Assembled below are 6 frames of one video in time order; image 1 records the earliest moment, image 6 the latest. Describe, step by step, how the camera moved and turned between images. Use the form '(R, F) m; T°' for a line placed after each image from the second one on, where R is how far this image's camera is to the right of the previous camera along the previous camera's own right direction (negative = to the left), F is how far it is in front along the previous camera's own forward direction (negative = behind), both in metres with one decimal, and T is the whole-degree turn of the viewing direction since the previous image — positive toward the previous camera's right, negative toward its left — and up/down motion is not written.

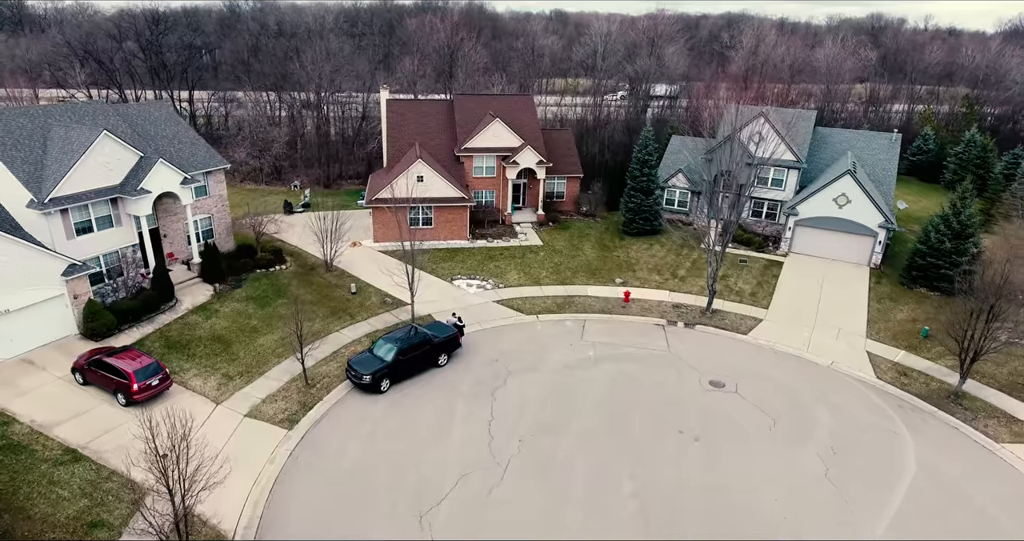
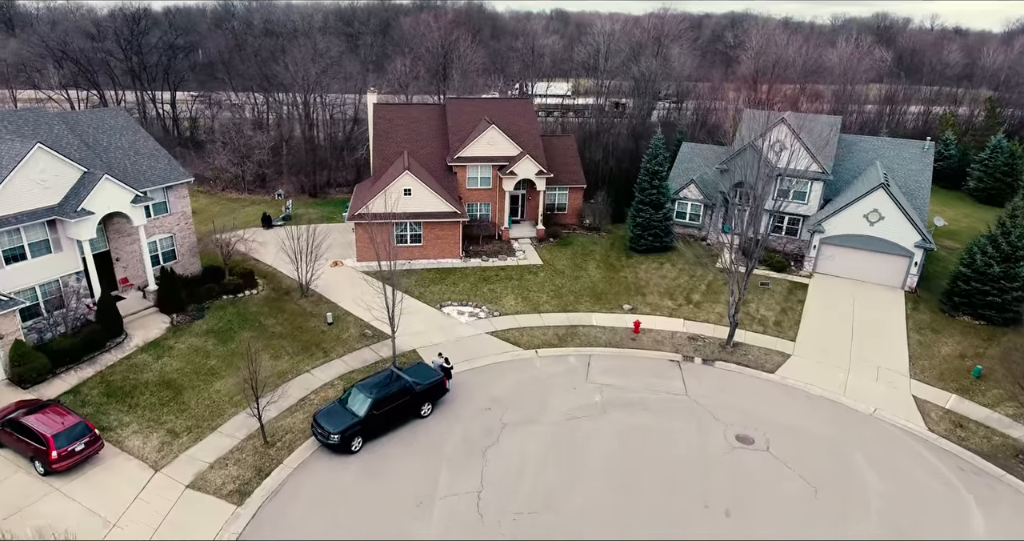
(+0.2, +3.1) m; 0°
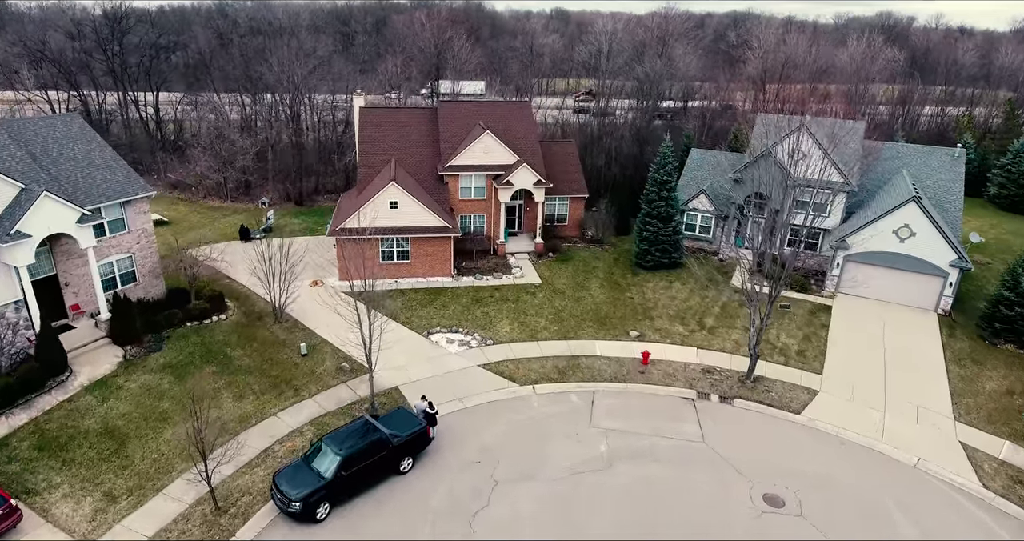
(+0.2, +2.6) m; 0°
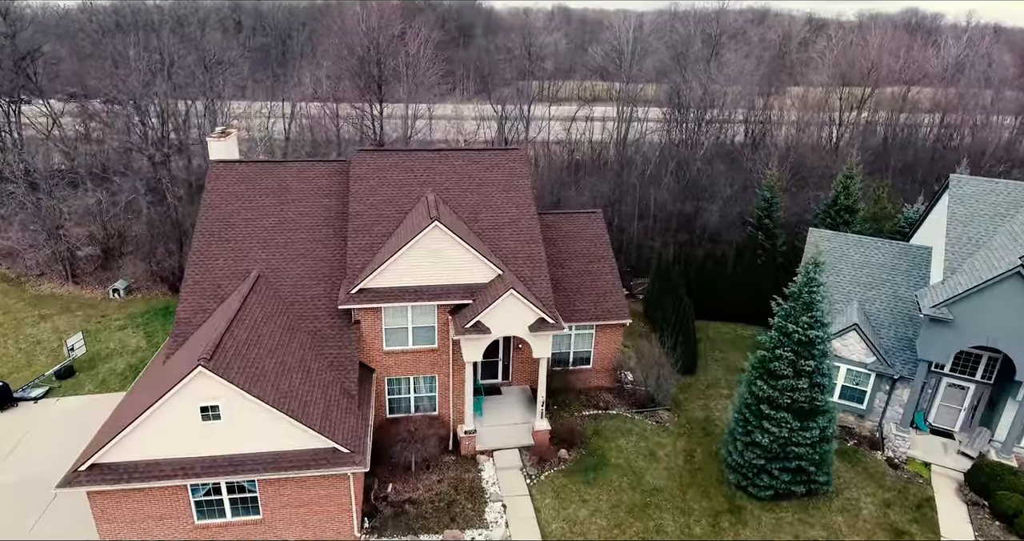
(+0.6, +15.8) m; 0°
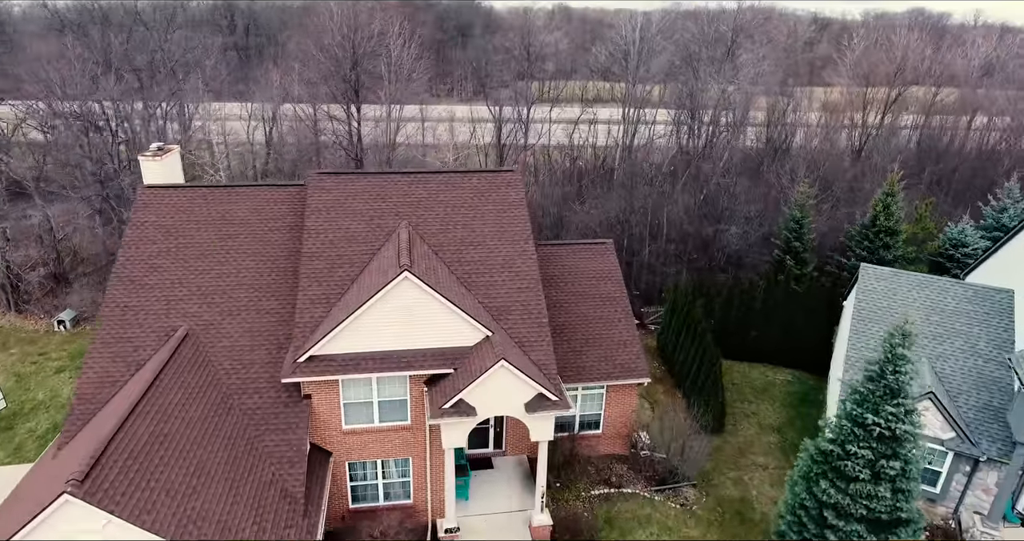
(+0.2, +3.4) m; 0°
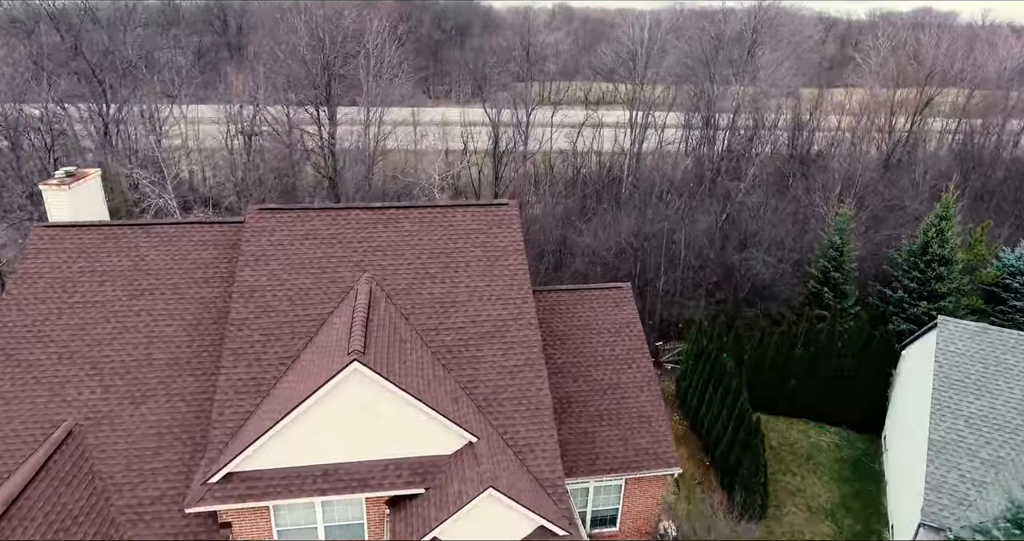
(+0.1, +3.4) m; 0°
